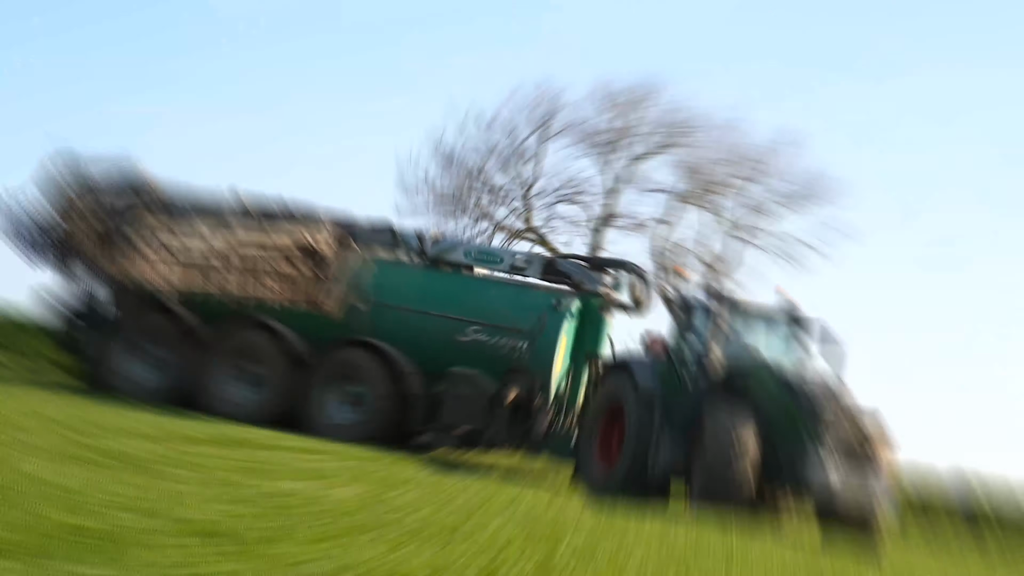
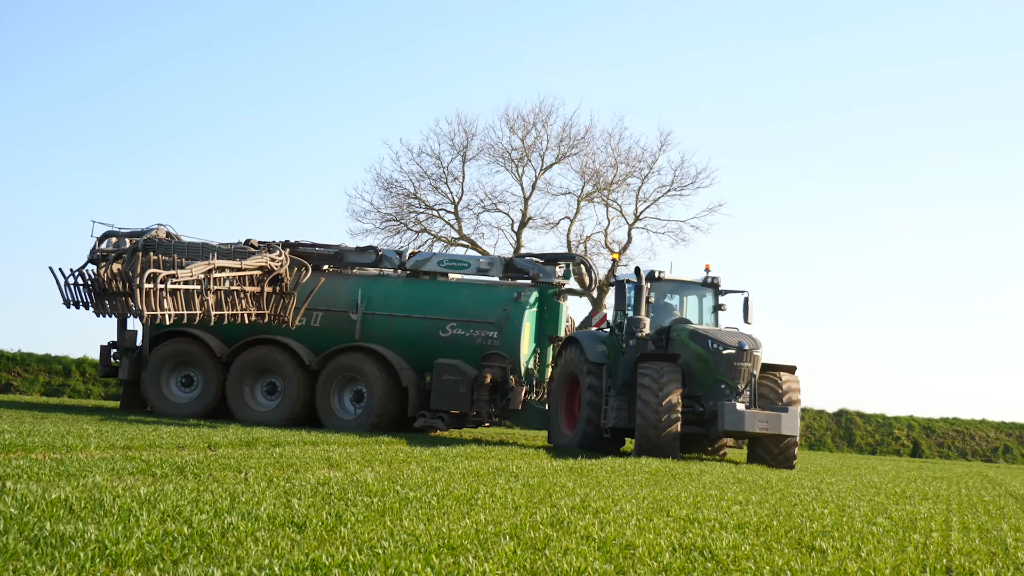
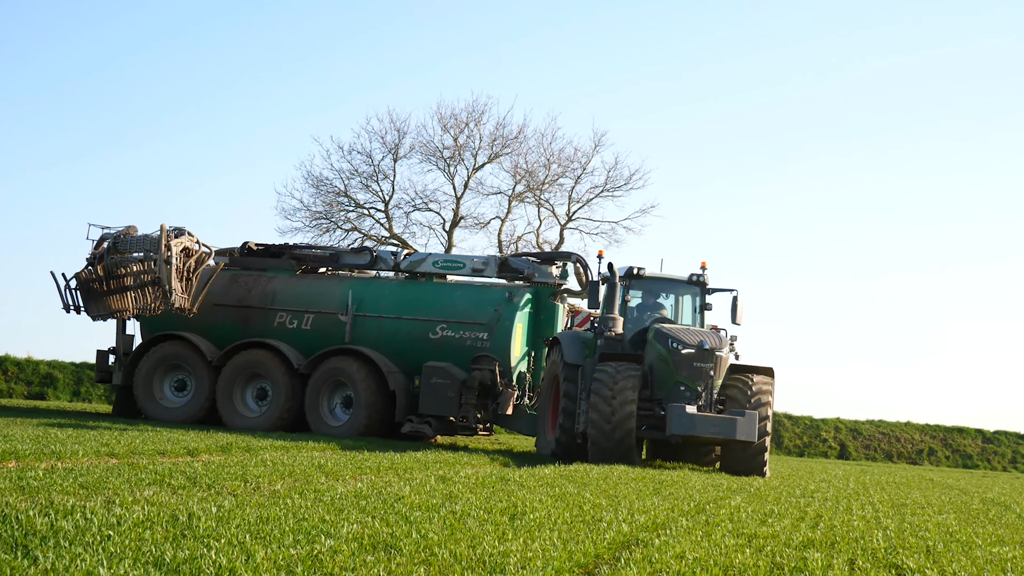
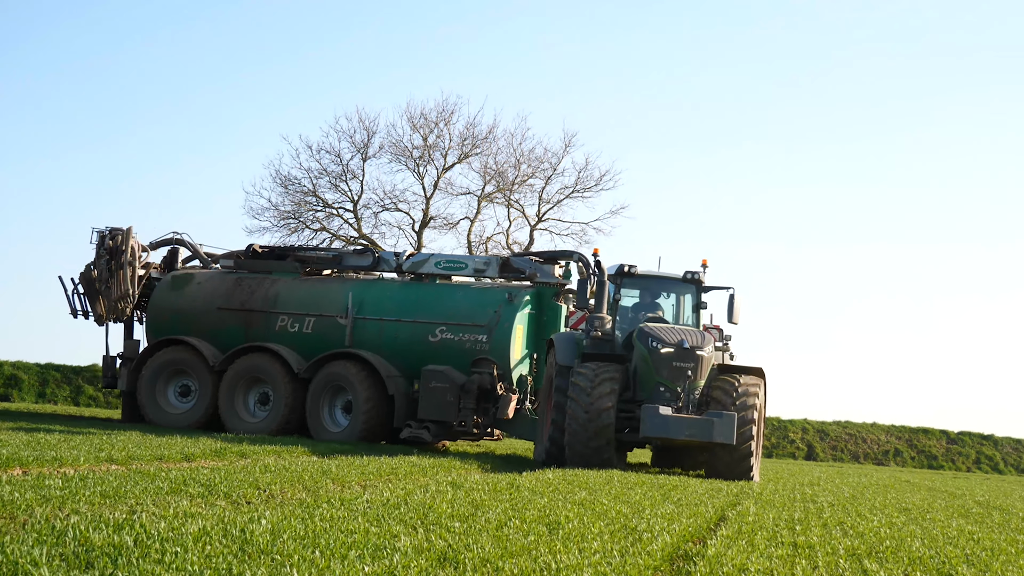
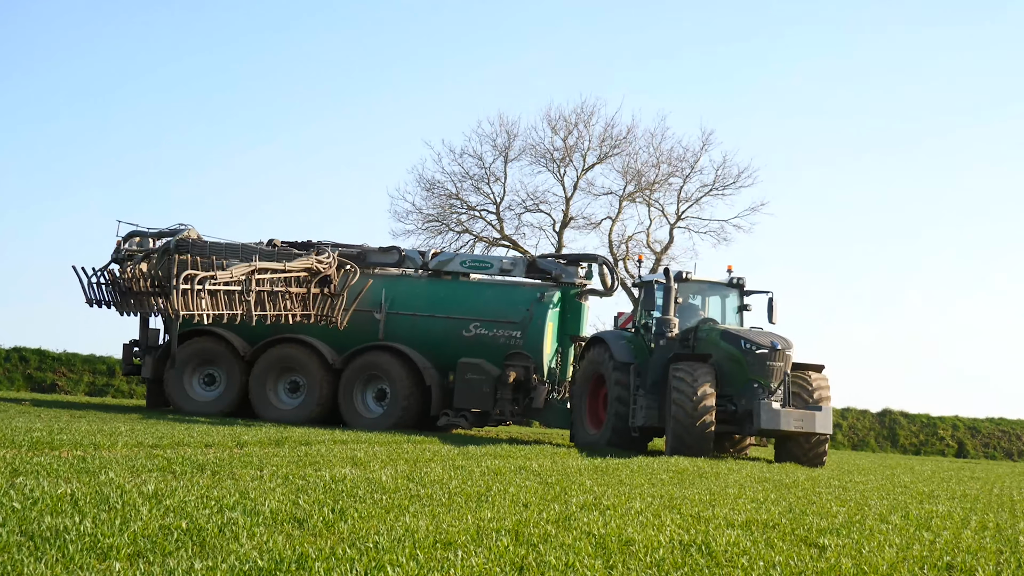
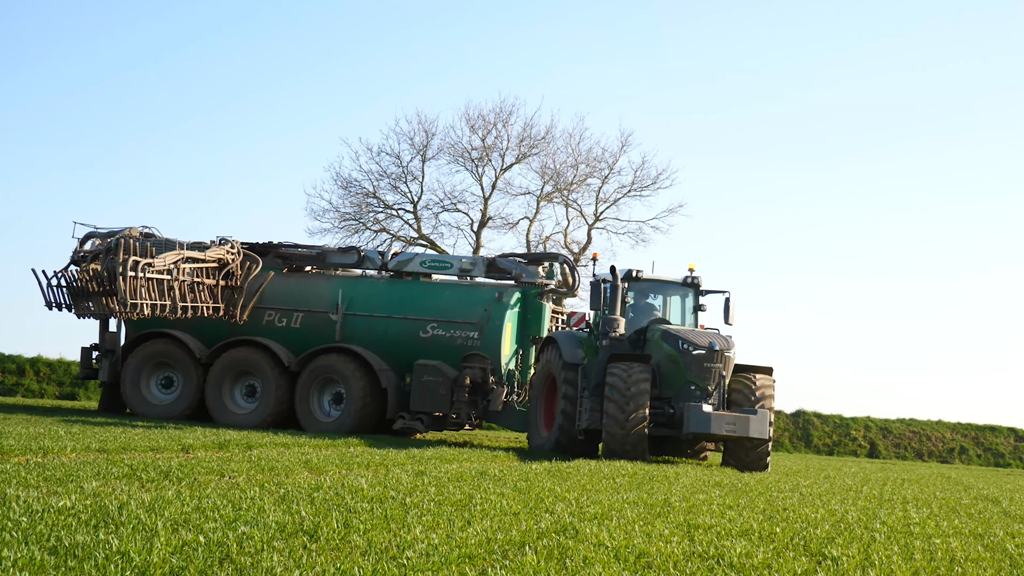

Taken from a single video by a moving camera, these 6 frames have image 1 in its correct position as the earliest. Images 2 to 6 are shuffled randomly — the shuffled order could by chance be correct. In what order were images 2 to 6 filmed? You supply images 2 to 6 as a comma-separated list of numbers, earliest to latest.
5, 2, 6, 3, 4
